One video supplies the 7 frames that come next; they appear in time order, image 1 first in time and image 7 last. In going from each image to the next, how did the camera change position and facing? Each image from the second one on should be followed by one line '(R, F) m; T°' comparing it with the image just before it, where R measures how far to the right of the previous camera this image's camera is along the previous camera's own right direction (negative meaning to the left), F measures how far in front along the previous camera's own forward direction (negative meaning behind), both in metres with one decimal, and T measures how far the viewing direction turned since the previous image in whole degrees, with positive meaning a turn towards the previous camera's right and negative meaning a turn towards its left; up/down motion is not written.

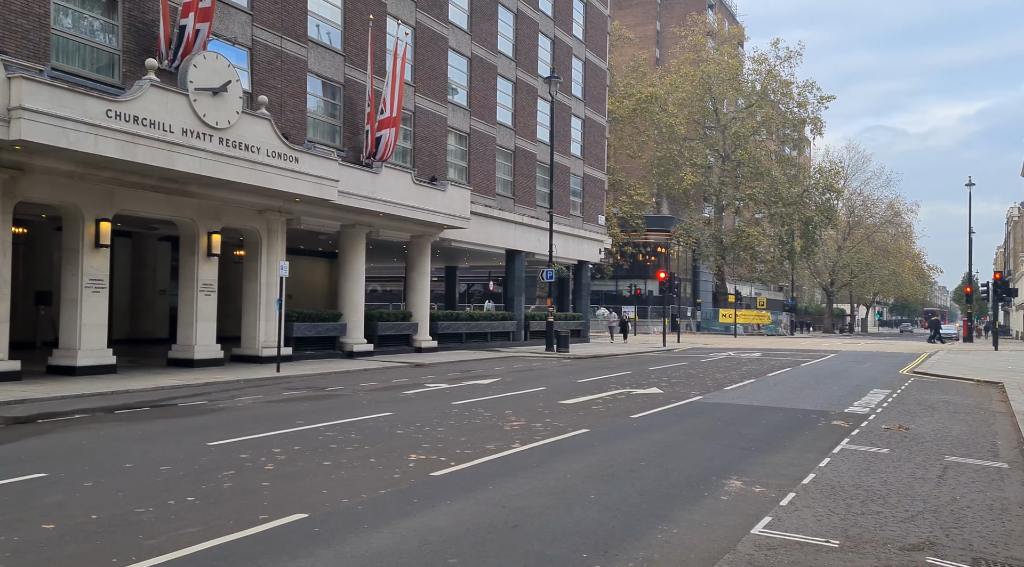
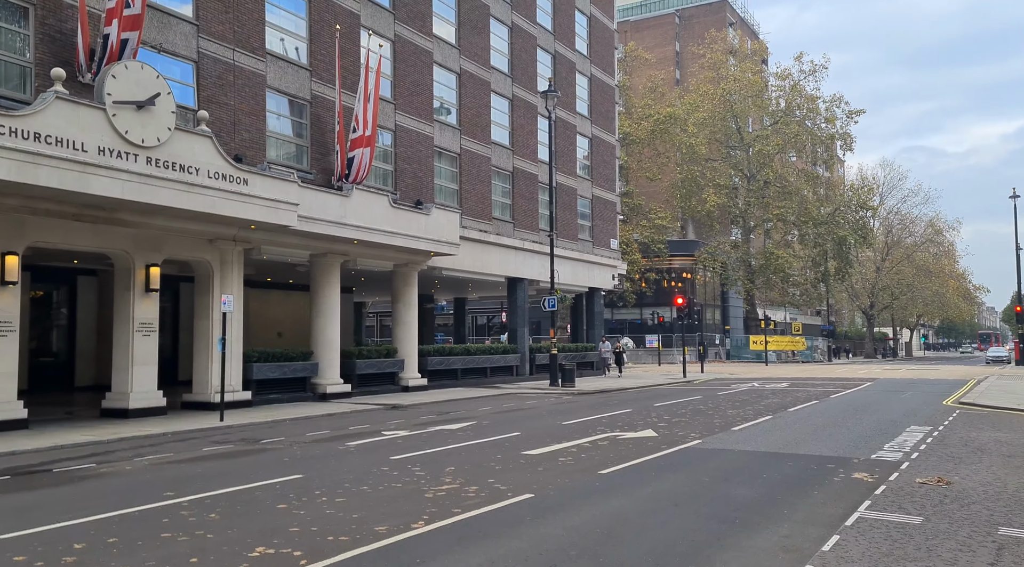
(+1.4, +2.6) m; -2°
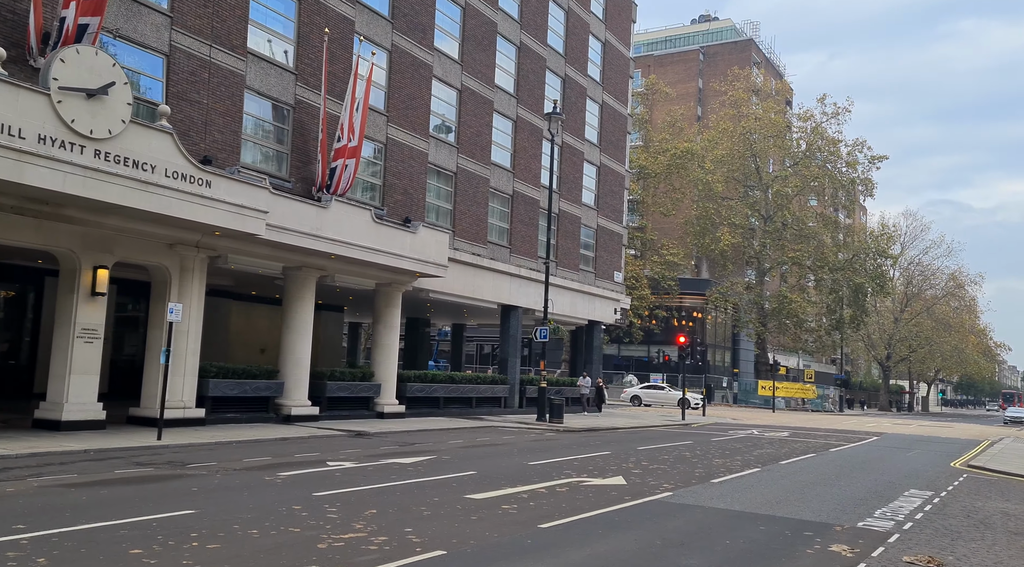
(+0.9, +1.4) m; -1°
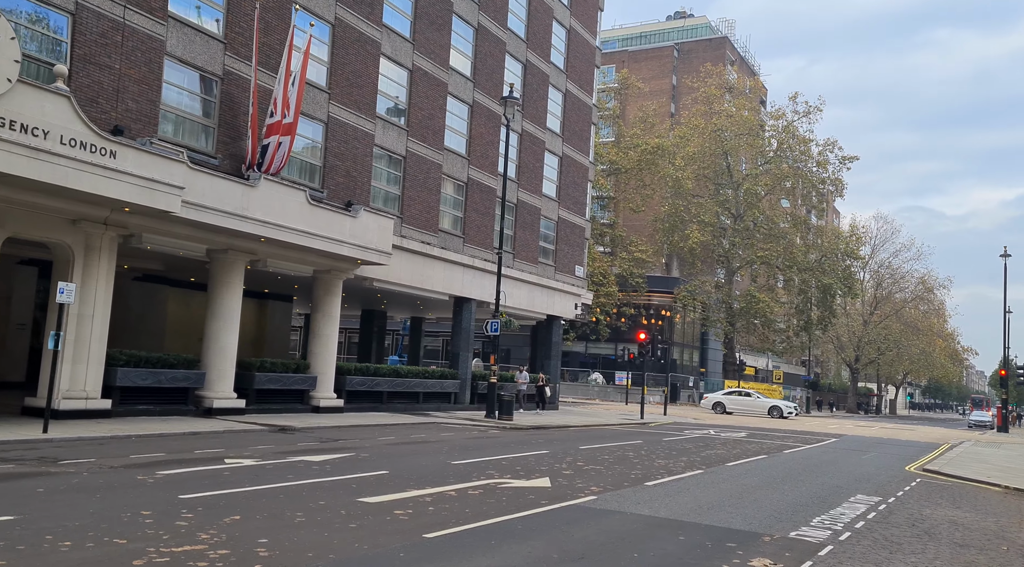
(+1.0, +1.2) m; +2°
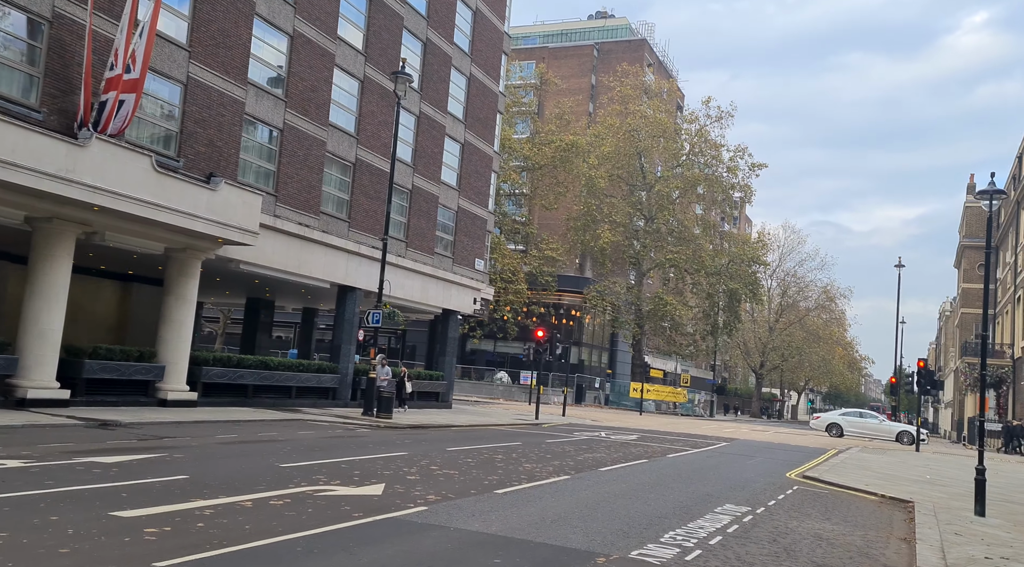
(+1.3, +1.7) m; +5°
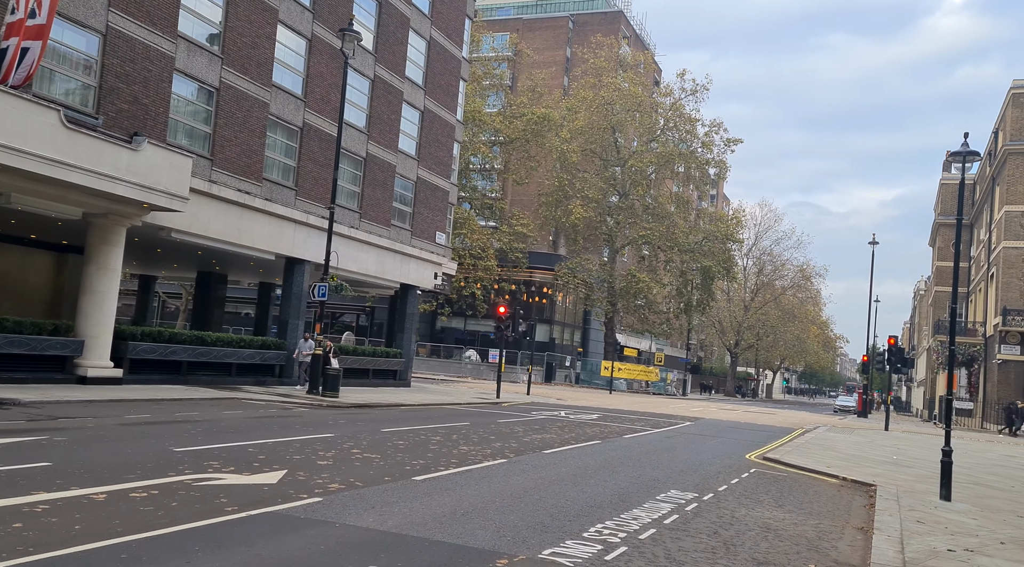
(+0.8, +1.4) m; +1°
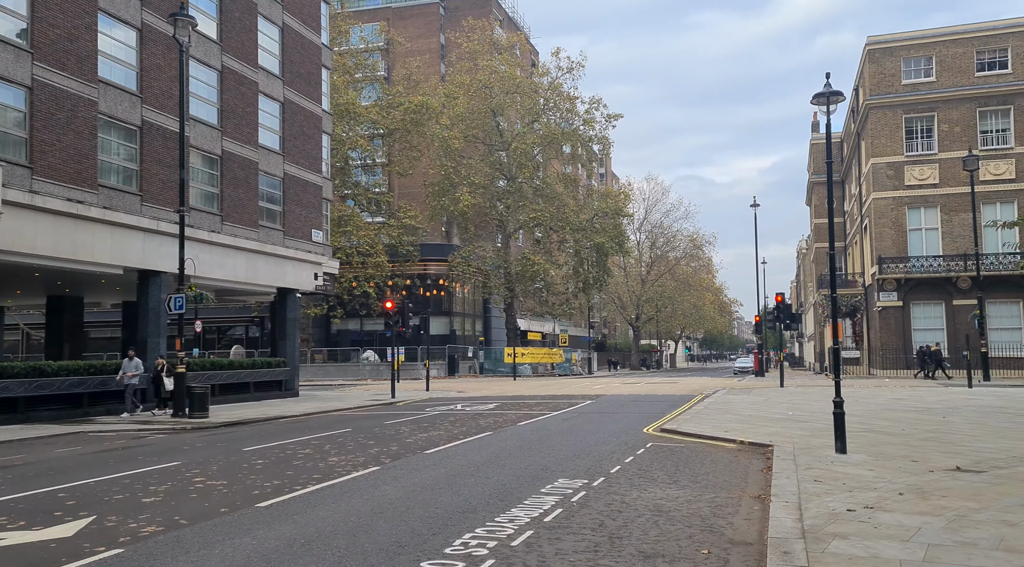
(+0.7, +1.4) m; +7°
